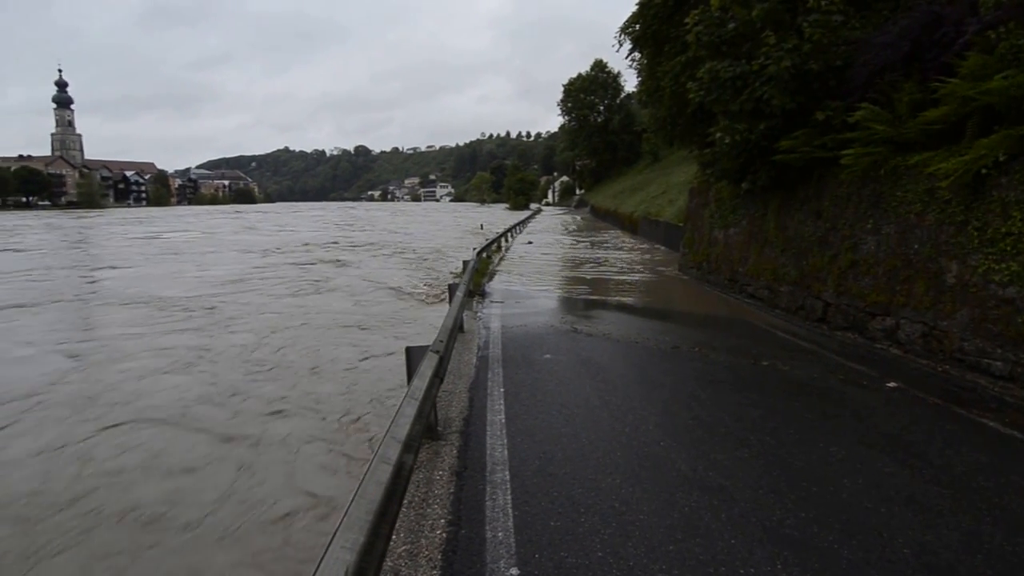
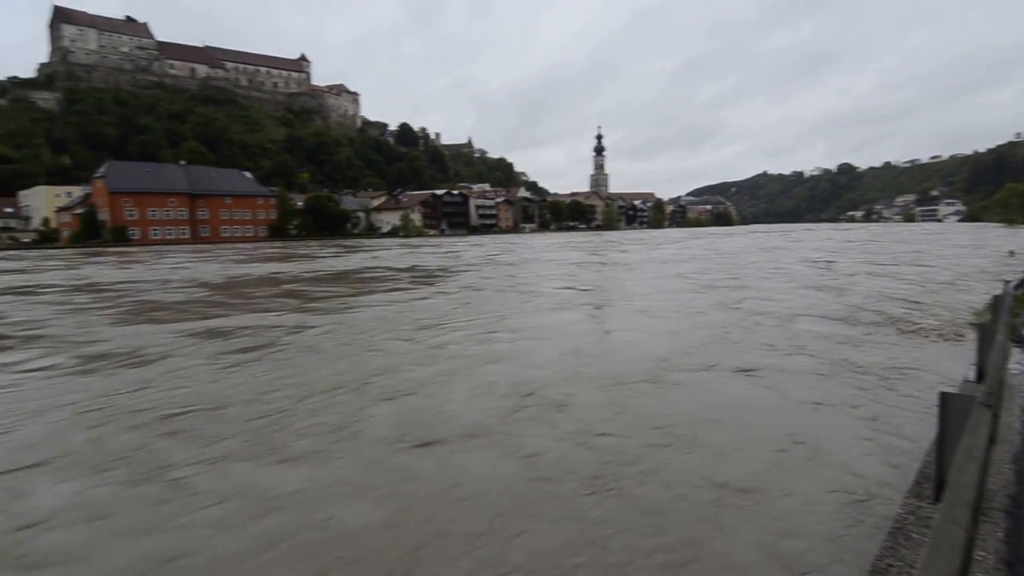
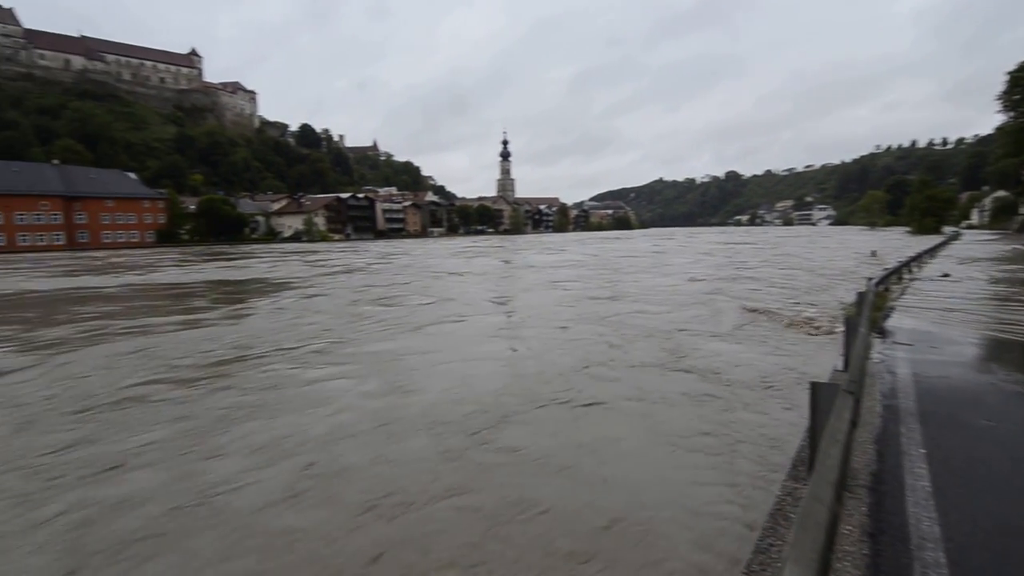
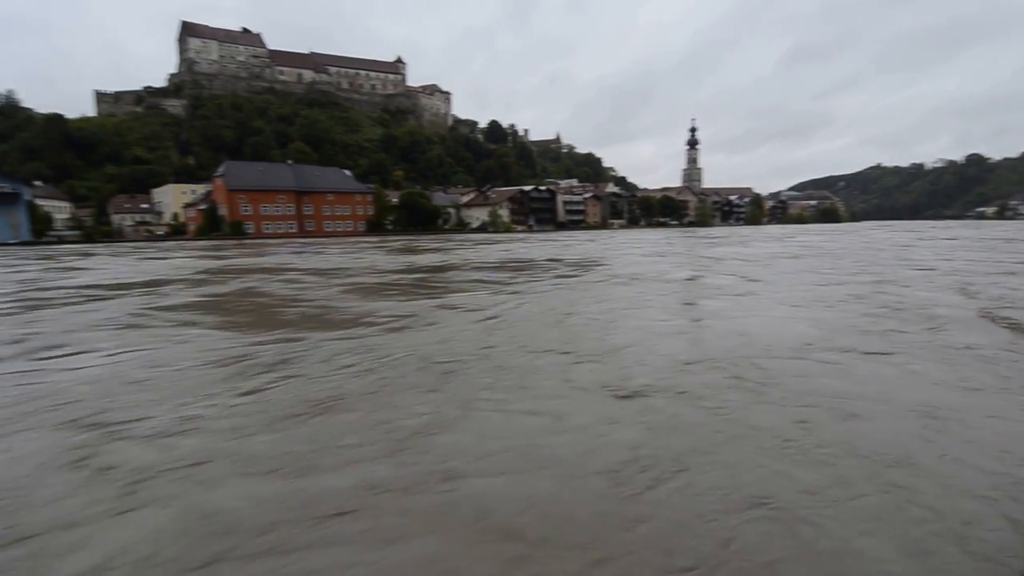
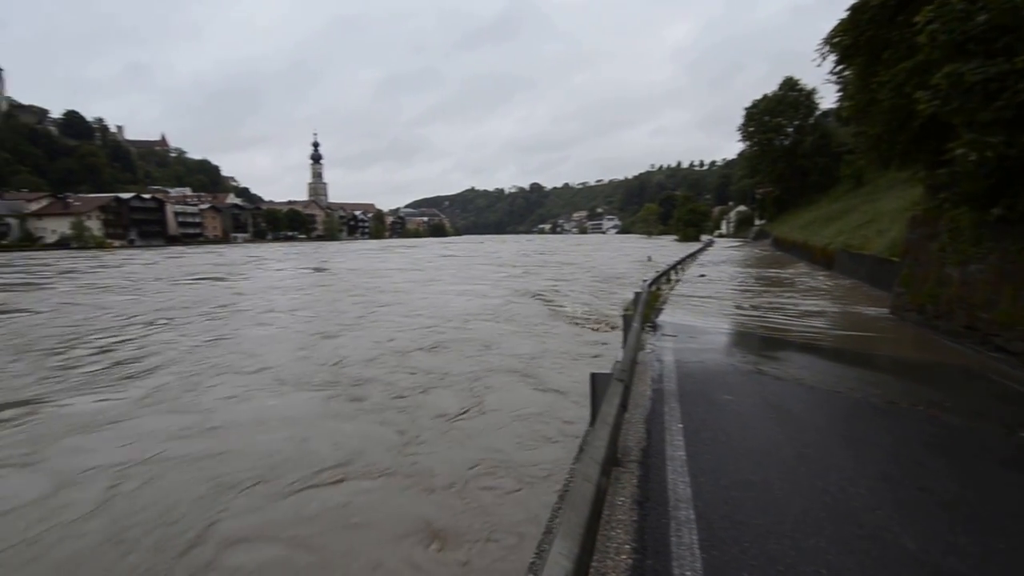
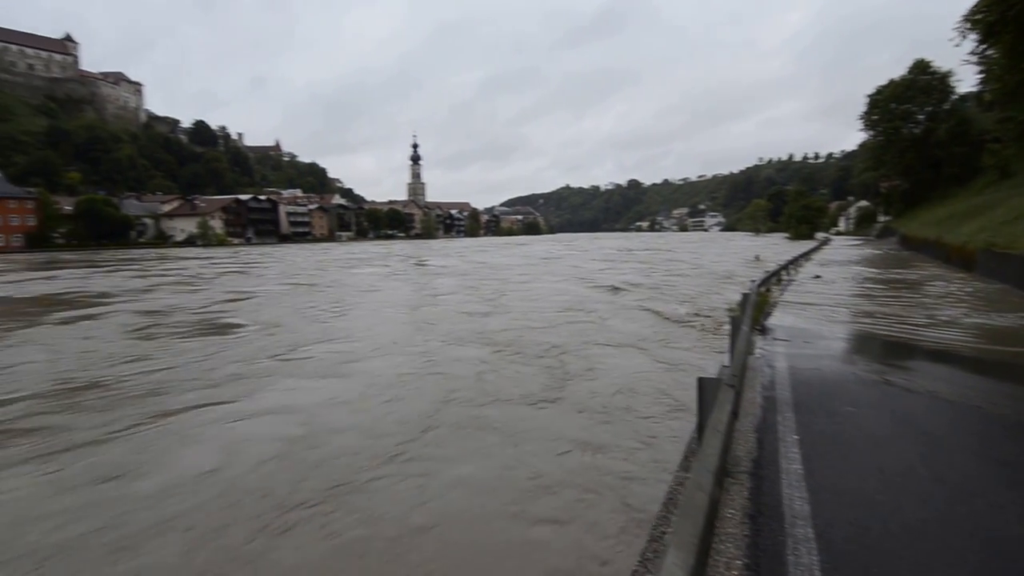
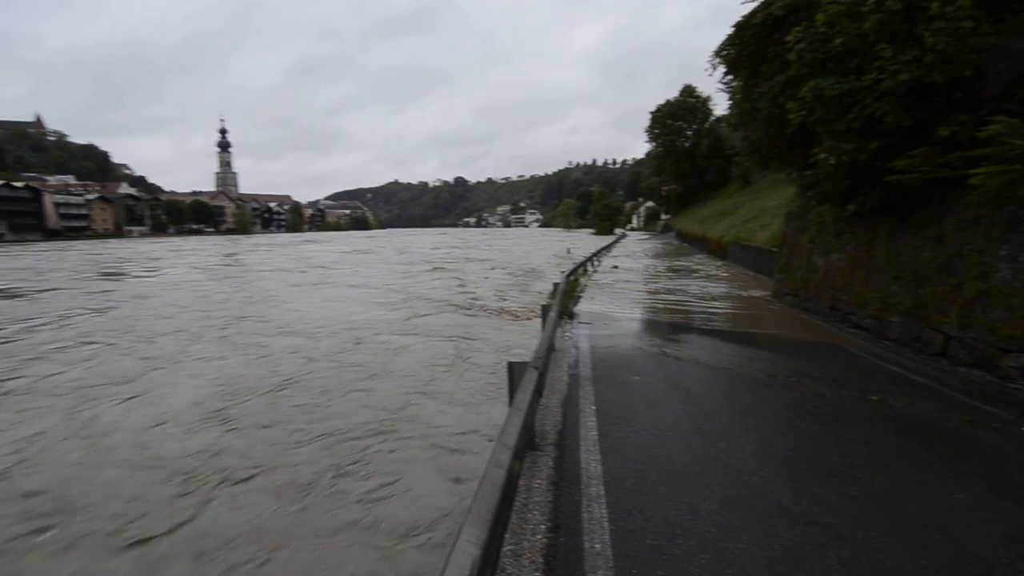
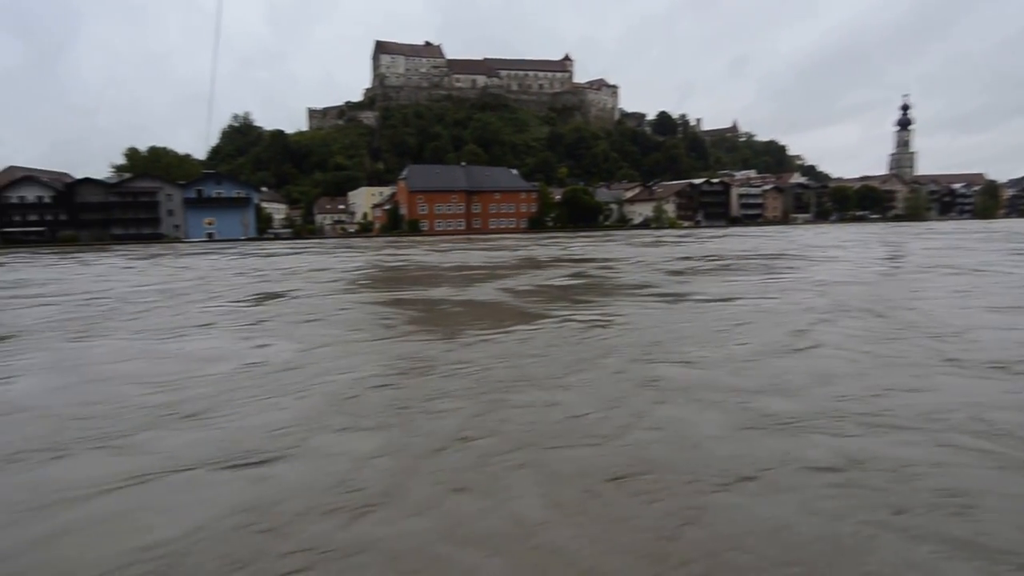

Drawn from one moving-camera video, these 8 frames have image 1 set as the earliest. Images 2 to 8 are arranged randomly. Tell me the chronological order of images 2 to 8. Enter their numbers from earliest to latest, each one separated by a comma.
7, 5, 6, 3, 2, 4, 8
